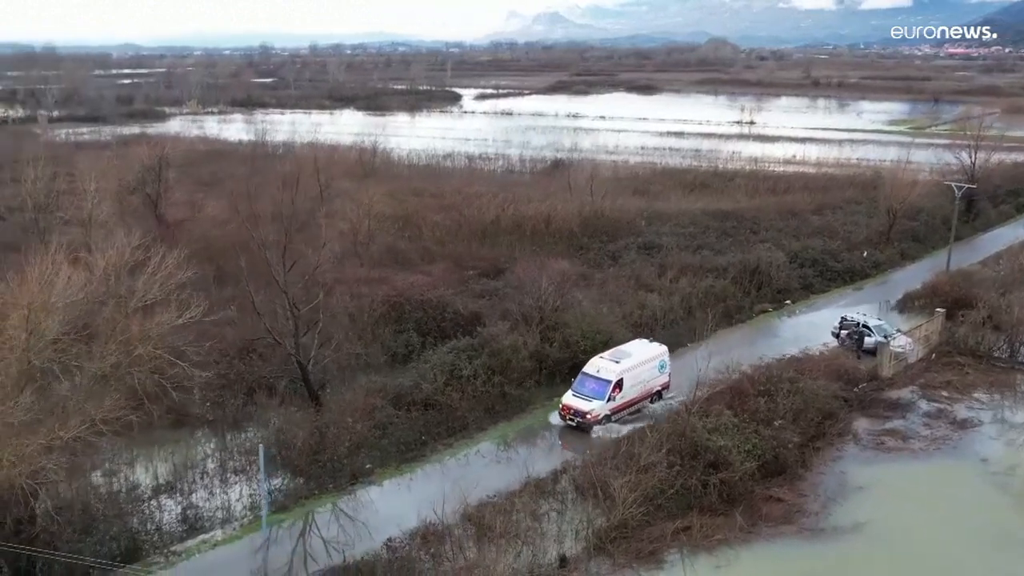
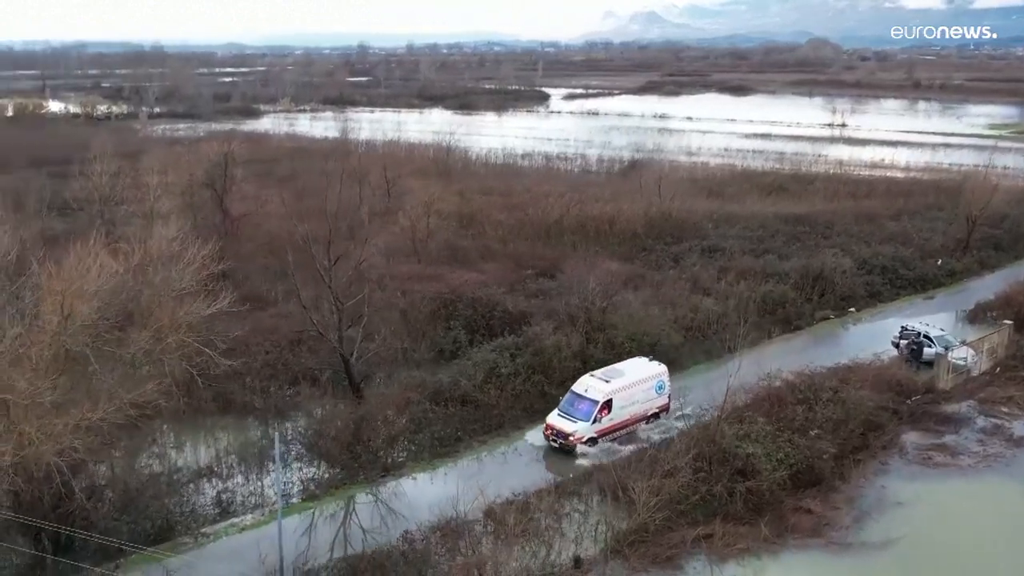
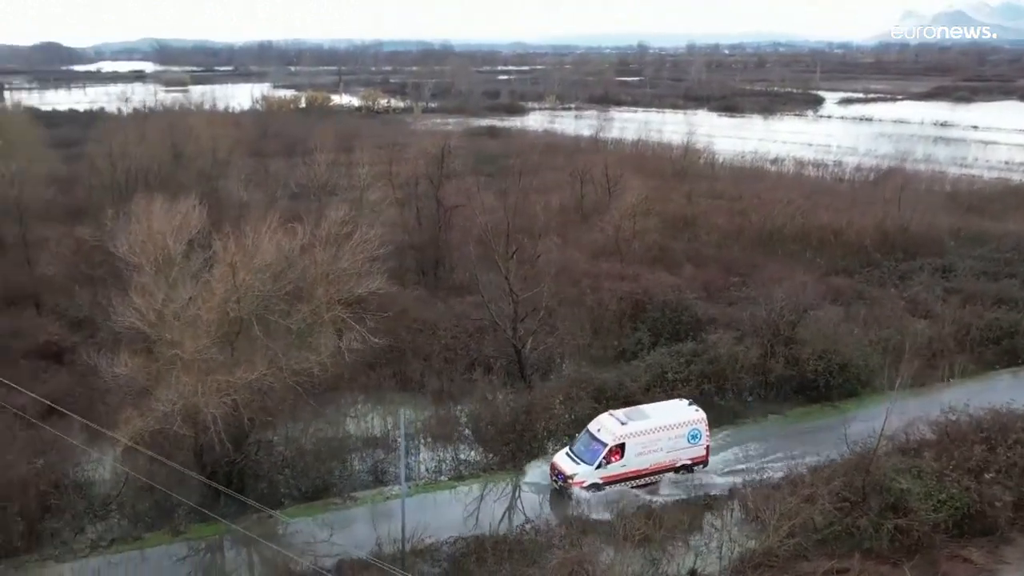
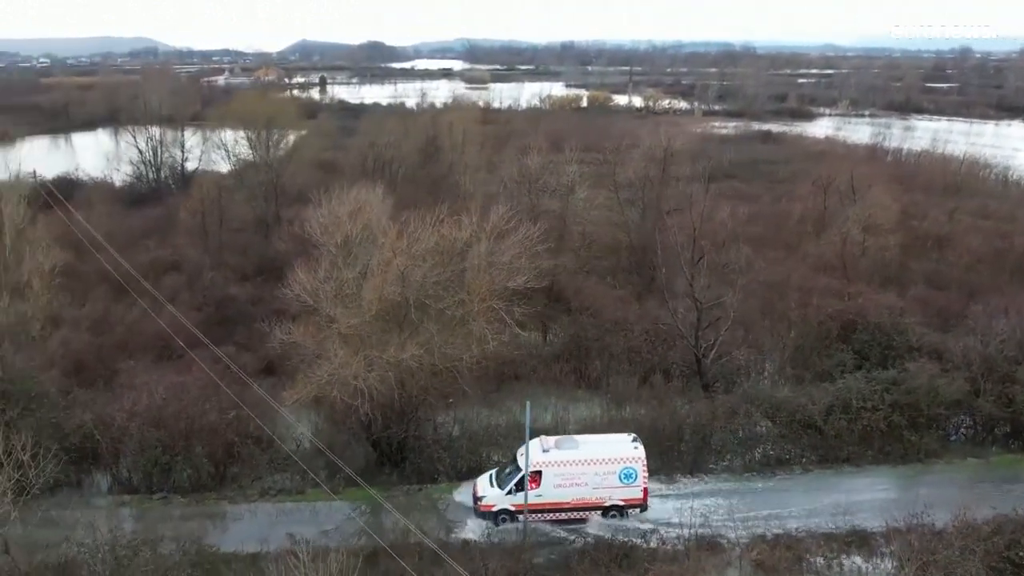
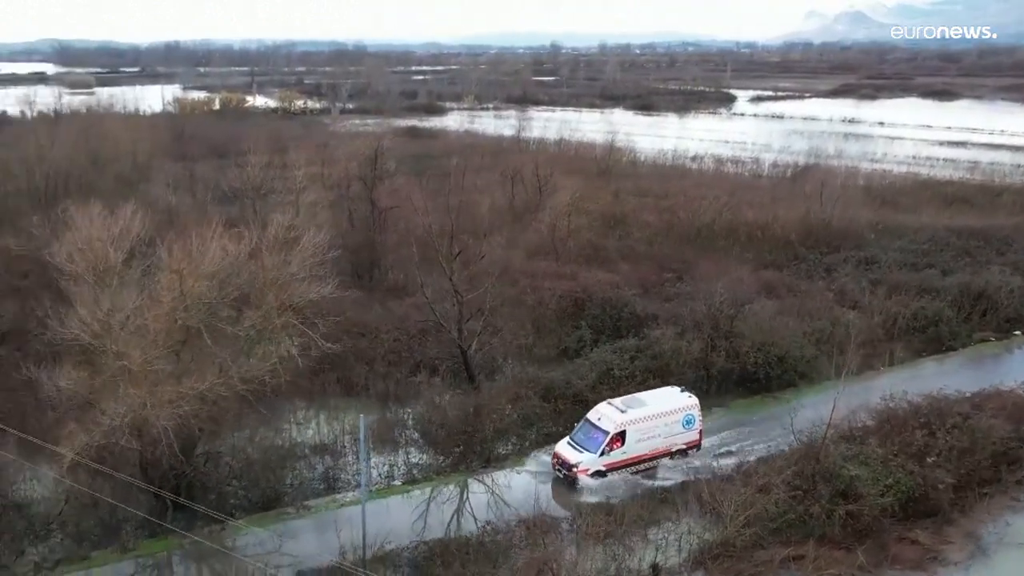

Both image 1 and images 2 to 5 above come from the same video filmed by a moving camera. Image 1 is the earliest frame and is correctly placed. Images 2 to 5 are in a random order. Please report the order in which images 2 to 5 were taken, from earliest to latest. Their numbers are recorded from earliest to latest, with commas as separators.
2, 5, 3, 4
